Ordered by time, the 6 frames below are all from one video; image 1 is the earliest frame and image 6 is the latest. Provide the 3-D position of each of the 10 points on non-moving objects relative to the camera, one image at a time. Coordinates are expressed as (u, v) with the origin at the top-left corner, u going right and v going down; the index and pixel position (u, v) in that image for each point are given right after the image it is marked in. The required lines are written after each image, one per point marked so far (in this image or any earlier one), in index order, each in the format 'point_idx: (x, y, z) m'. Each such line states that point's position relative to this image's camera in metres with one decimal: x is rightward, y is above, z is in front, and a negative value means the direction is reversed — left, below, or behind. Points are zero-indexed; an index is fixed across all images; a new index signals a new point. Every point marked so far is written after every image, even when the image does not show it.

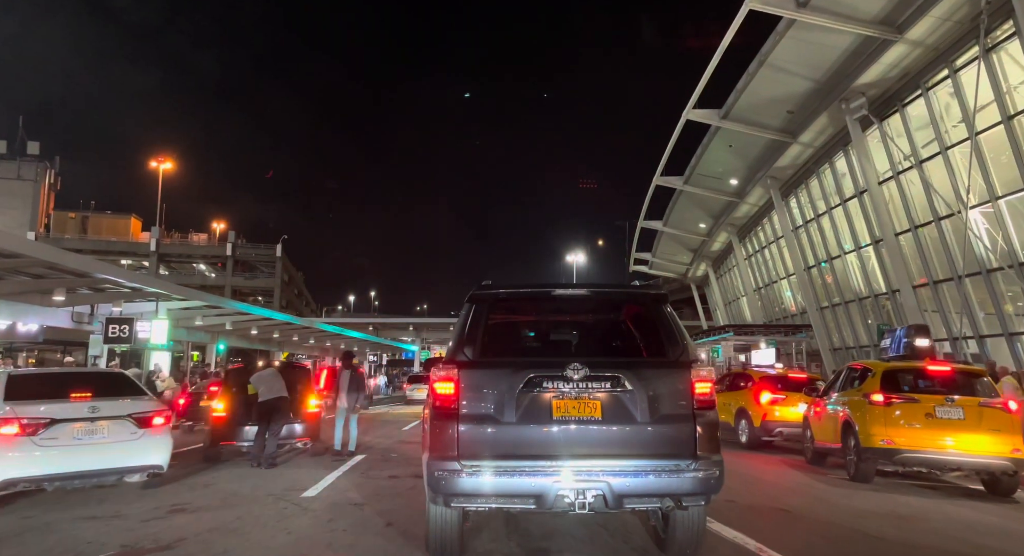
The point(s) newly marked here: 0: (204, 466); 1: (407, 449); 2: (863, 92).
0: (-4.5, -2.8, +8.5) m
1: (-2.1, -3.5, +12.0) m
2: (+11.1, +5.9, +18.4) m
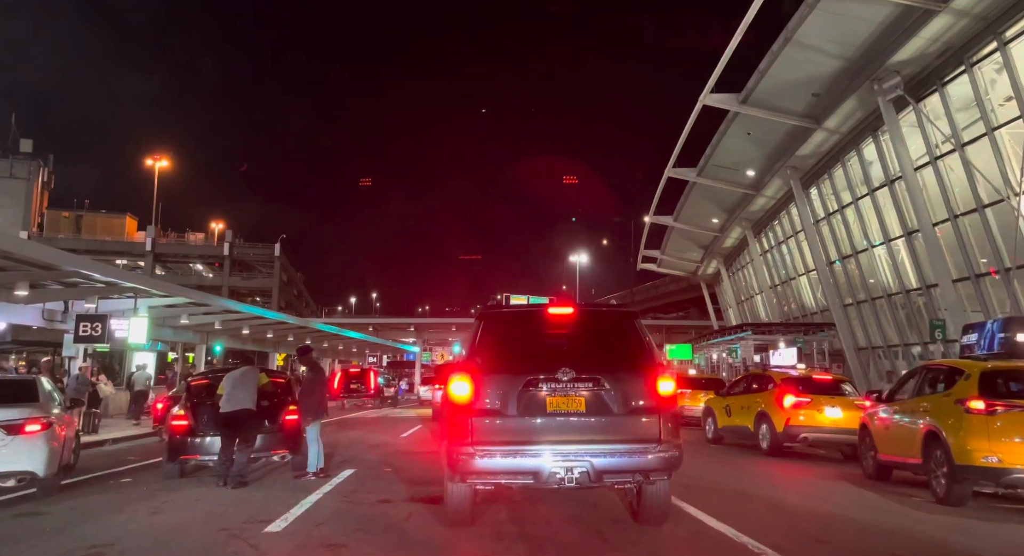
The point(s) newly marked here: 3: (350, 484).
0: (-4.3, -2.6, +7.1) m
1: (-2.0, -3.3, +10.6) m
2: (+11.3, +6.1, +17.0) m
3: (-2.0, -2.6, +7.3) m
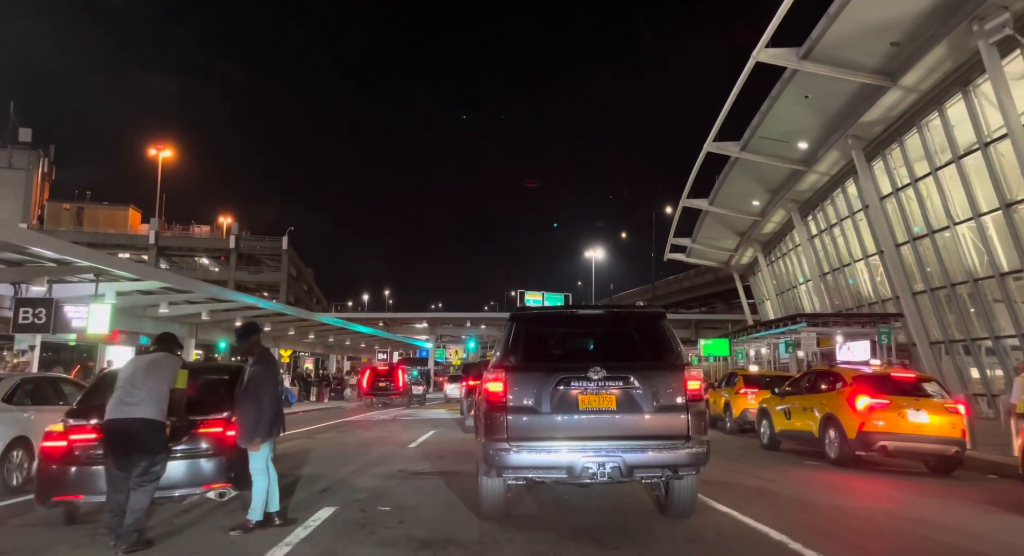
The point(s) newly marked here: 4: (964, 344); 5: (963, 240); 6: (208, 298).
0: (-3.9, -2.1, +4.6) m
1: (-1.4, -2.8, +8.0) m
2: (+12.0, +6.6, +14.1) m
3: (-1.6, -2.1, +4.7) m
4: (+15.1, -2.2, +19.4) m
5: (+14.4, +1.2, +18.5) m
6: (-10.0, -0.7, +19.0) m
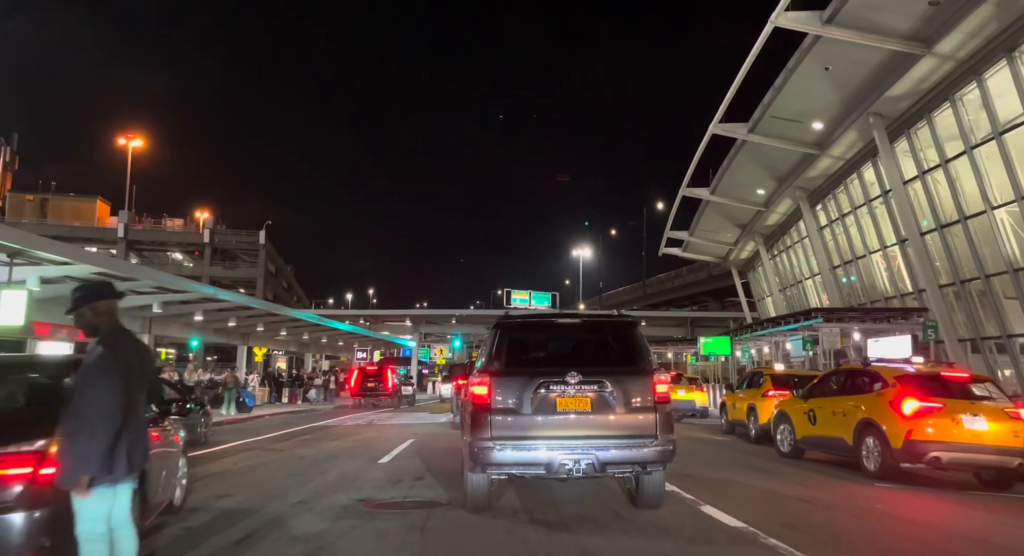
0: (-3.8, -1.7, +2.4) m
1: (-1.4, -2.4, +5.9) m
2: (+11.9, +6.9, +12.4) m
3: (-1.5, -1.8, +2.6) m
4: (+14.8, -1.9, +17.7) m
5: (+14.2, +1.5, +16.8) m
6: (-10.2, -0.3, +16.8) m
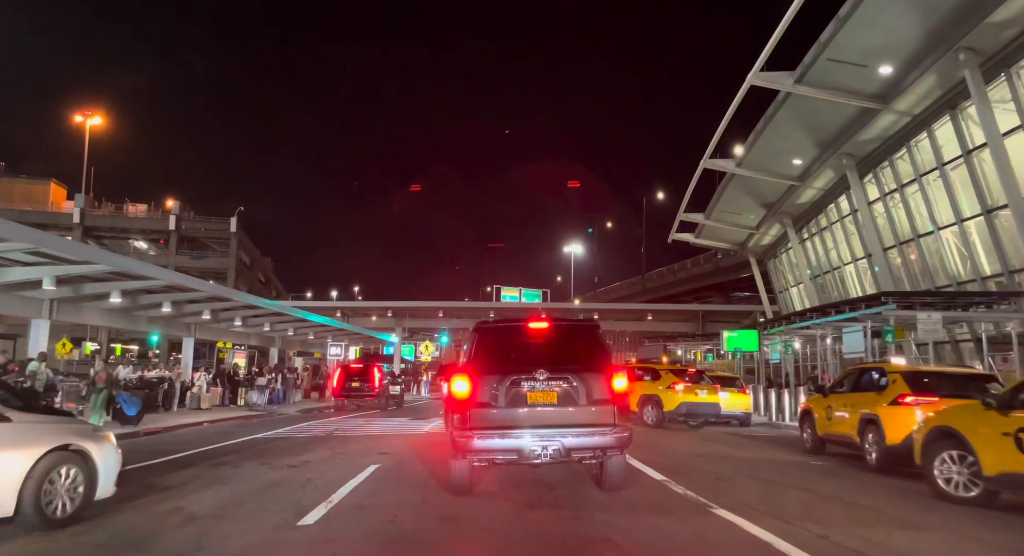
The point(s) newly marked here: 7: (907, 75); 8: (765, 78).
0: (-3.4, -1.0, -1.6) m
1: (-1.1, -1.7, +1.9) m
2: (+12.1, +7.6, +8.6) m
3: (-1.1, -1.0, -1.4) m
4: (+14.9, -1.3, +14.0) m
5: (+14.3, +2.2, +13.1) m
6: (-10.2, +0.5, +12.6) m
7: (+11.8, +6.0, +17.3) m
8: (+8.5, +6.7, +19.3) m
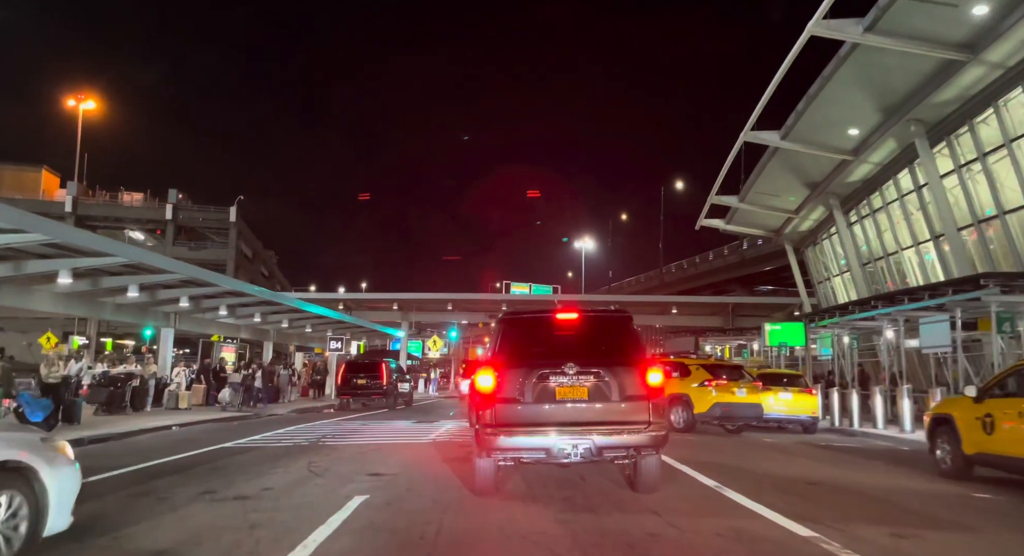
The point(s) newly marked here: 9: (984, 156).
0: (-3.1, -0.5, -4.2) m
1: (-0.7, -1.3, -0.7) m
2: (+12.6, +8.1, +5.8) m
3: (-0.8, -0.6, -4.1) m
4: (+15.4, -0.8, +11.2) m
5: (+14.8, +2.7, +10.3) m
6: (-9.6, +1.0, +10.1) m
7: (+12.4, +6.5, +14.4) m
8: (+9.1, +7.2, +16.6) m
9: (+14.6, +3.8, +18.2) m
